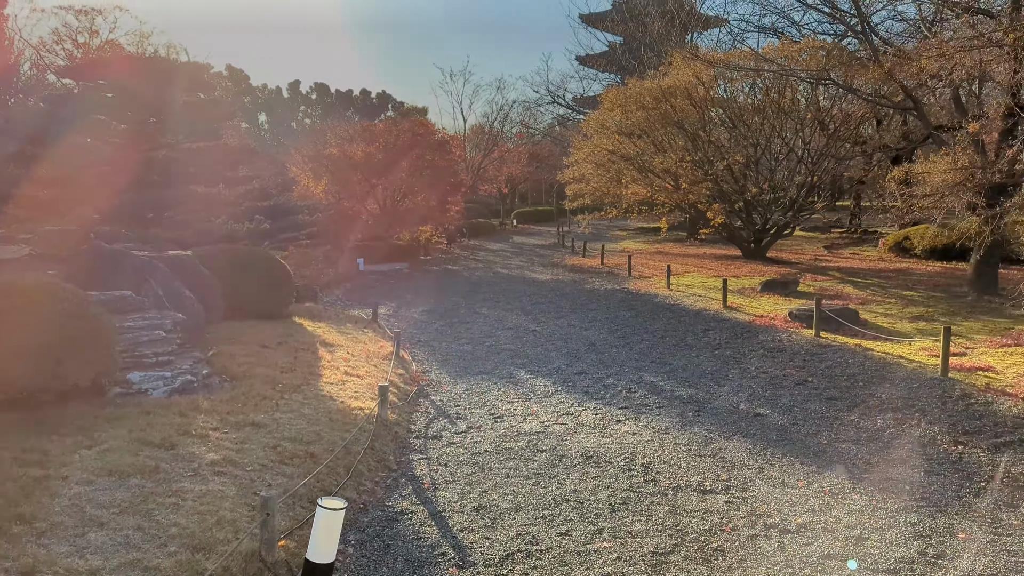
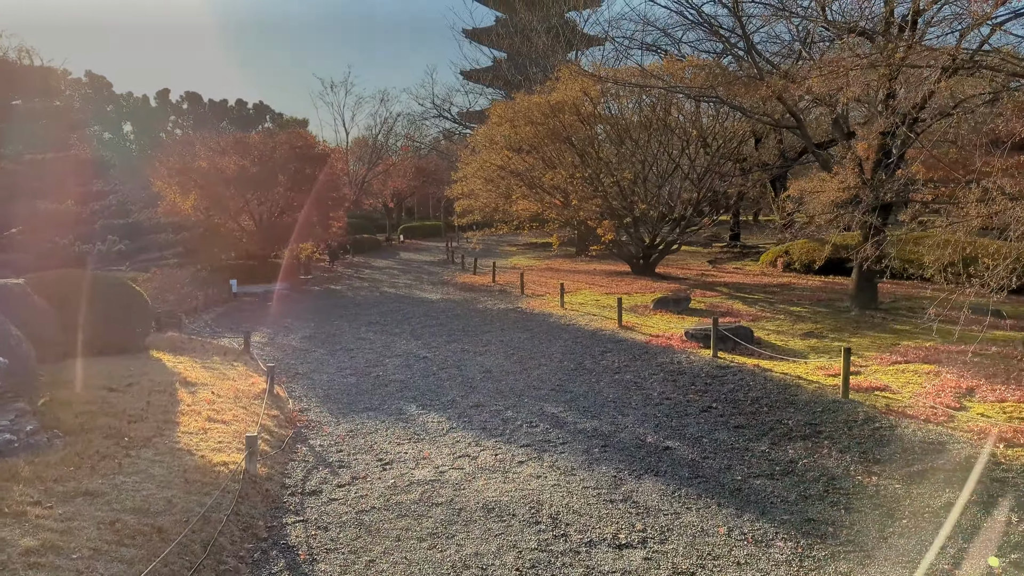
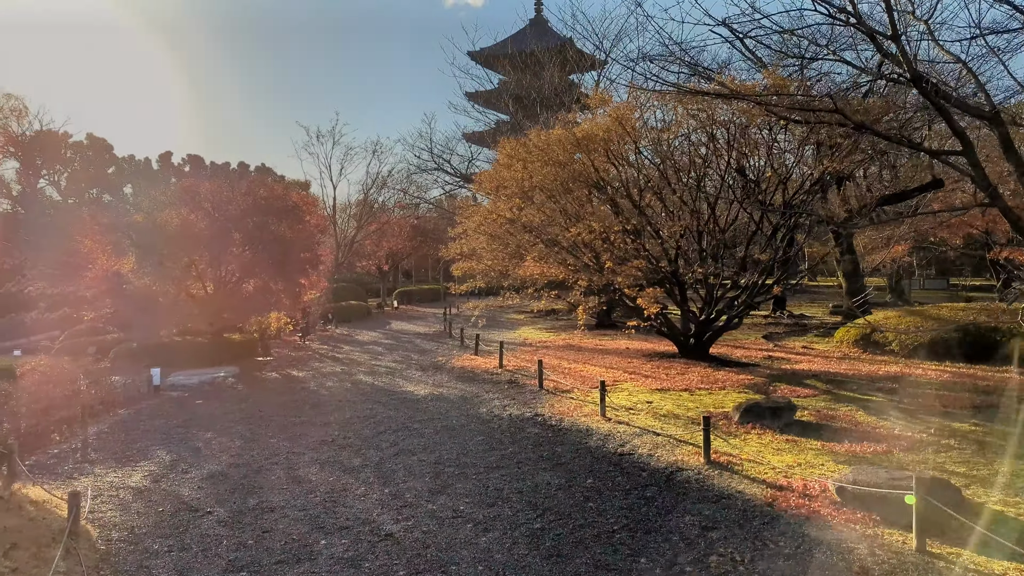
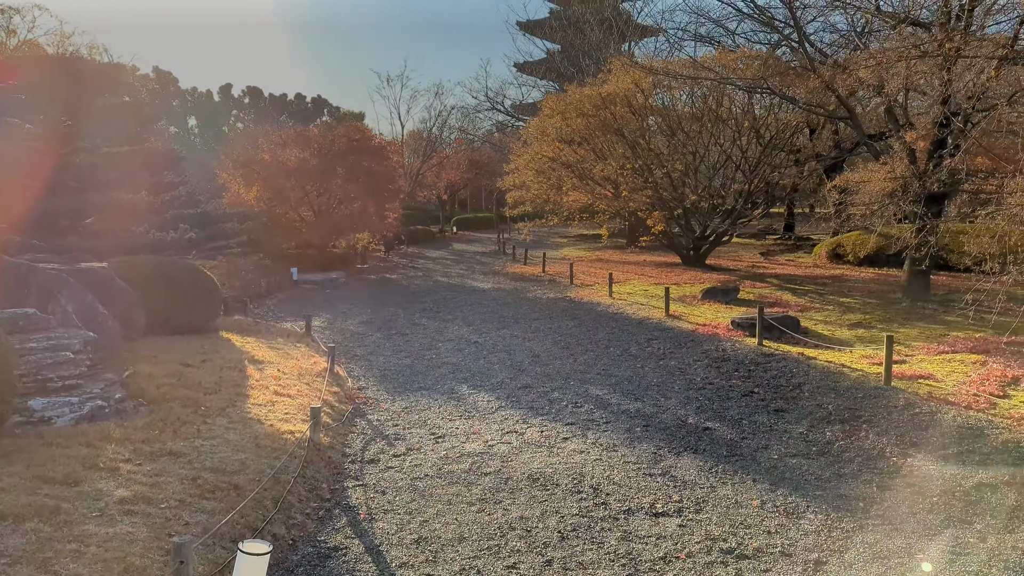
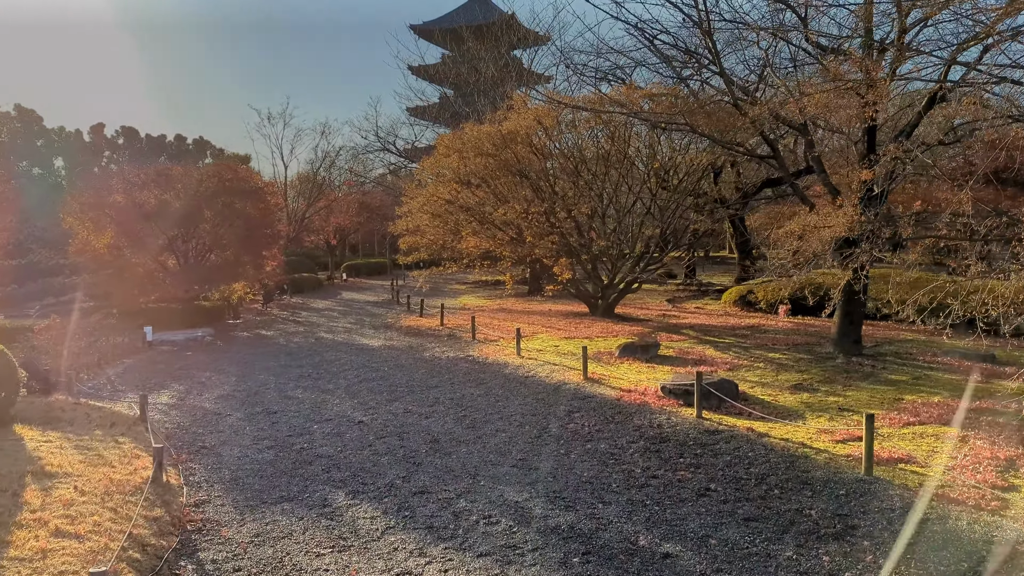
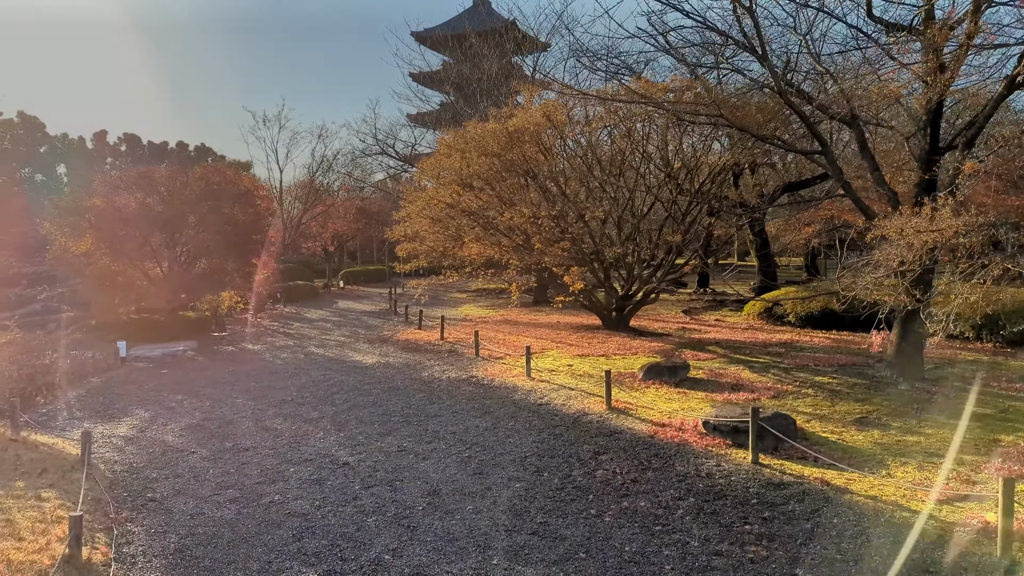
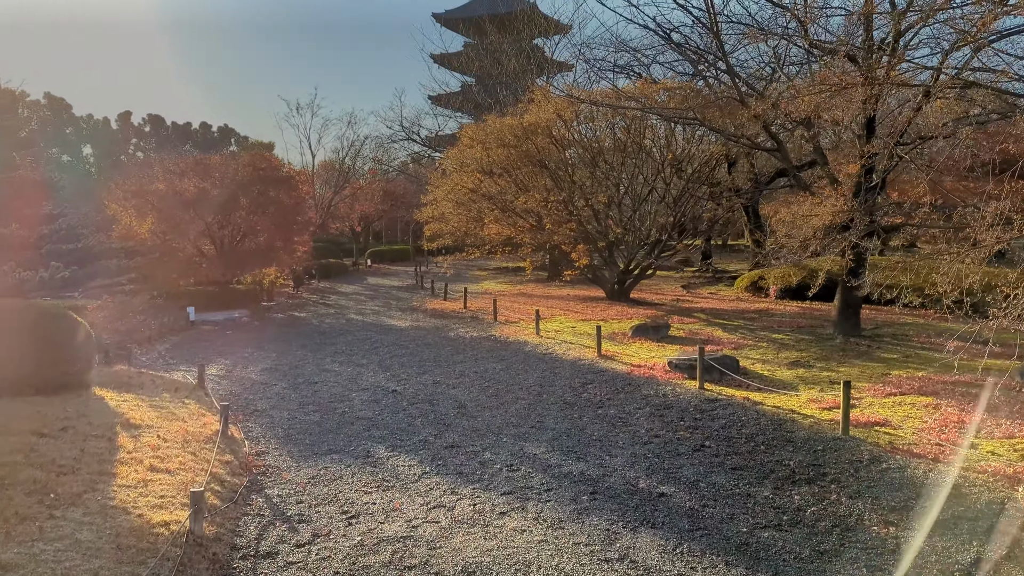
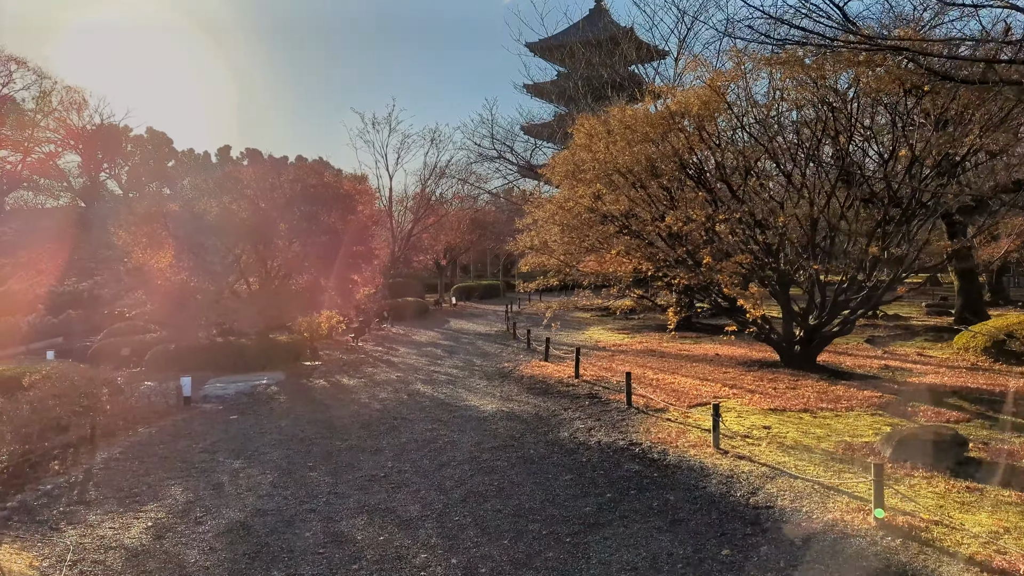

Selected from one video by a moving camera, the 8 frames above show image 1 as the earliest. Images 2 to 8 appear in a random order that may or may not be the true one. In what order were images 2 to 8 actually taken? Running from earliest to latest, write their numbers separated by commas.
4, 2, 7, 5, 6, 3, 8
